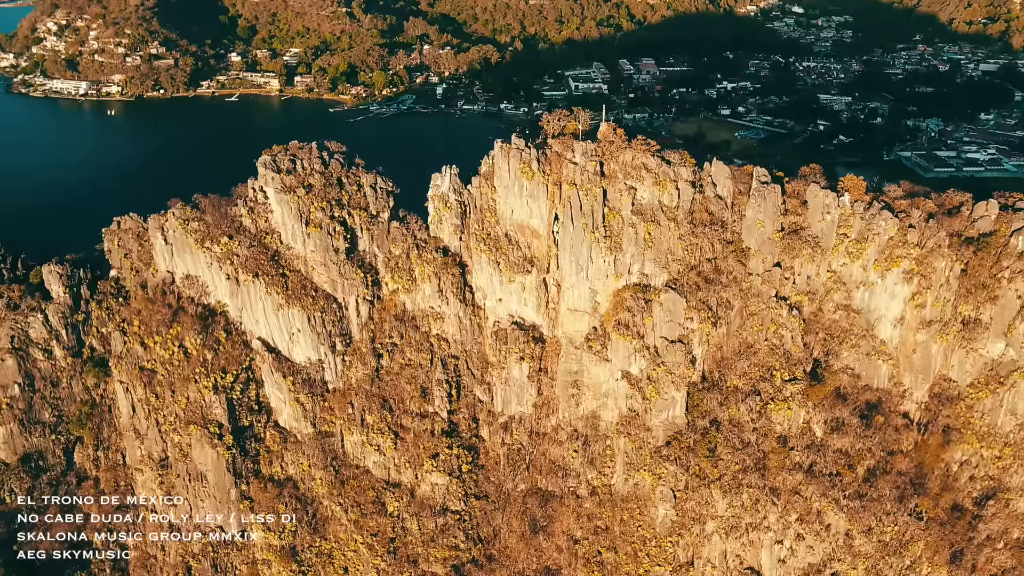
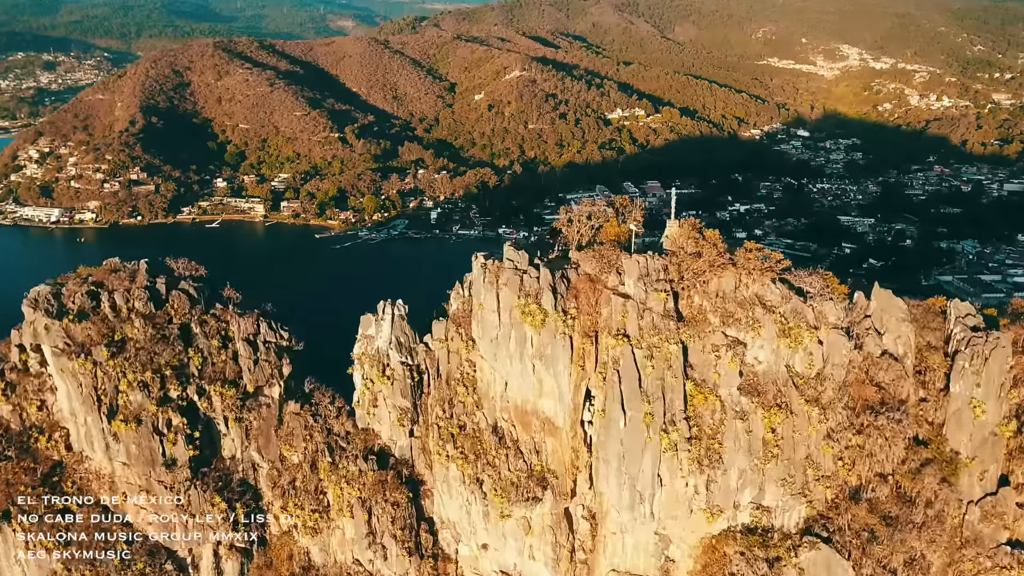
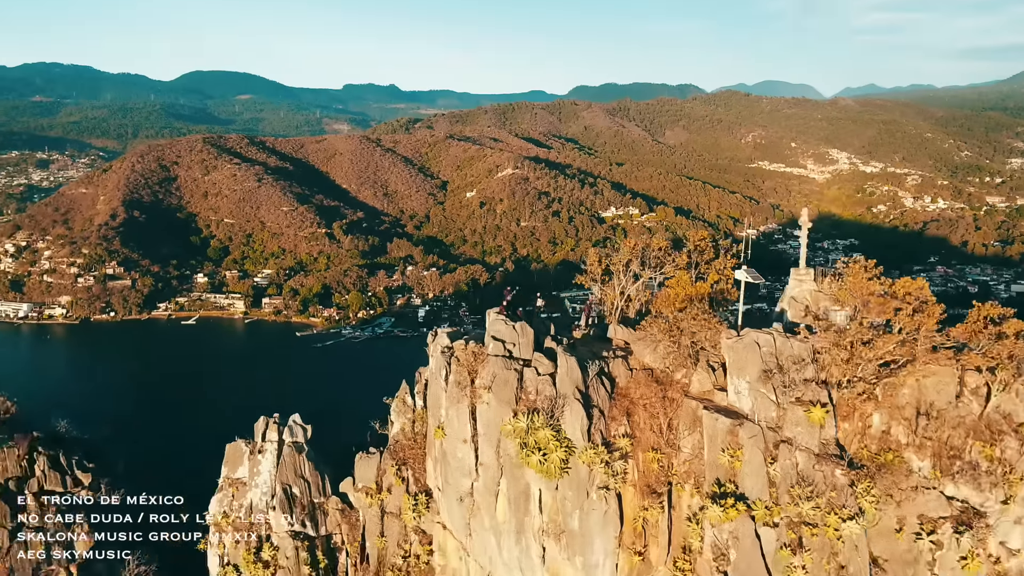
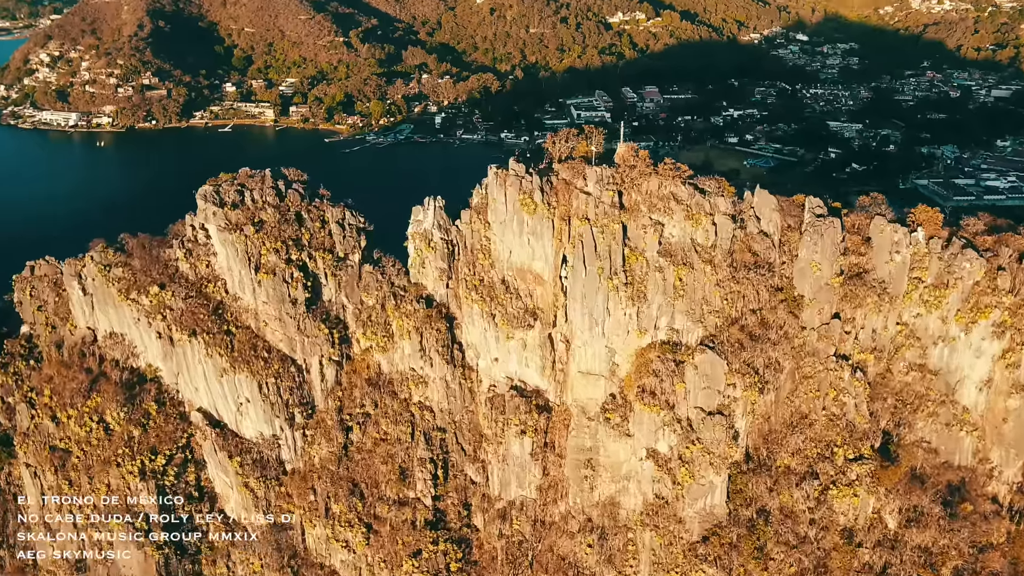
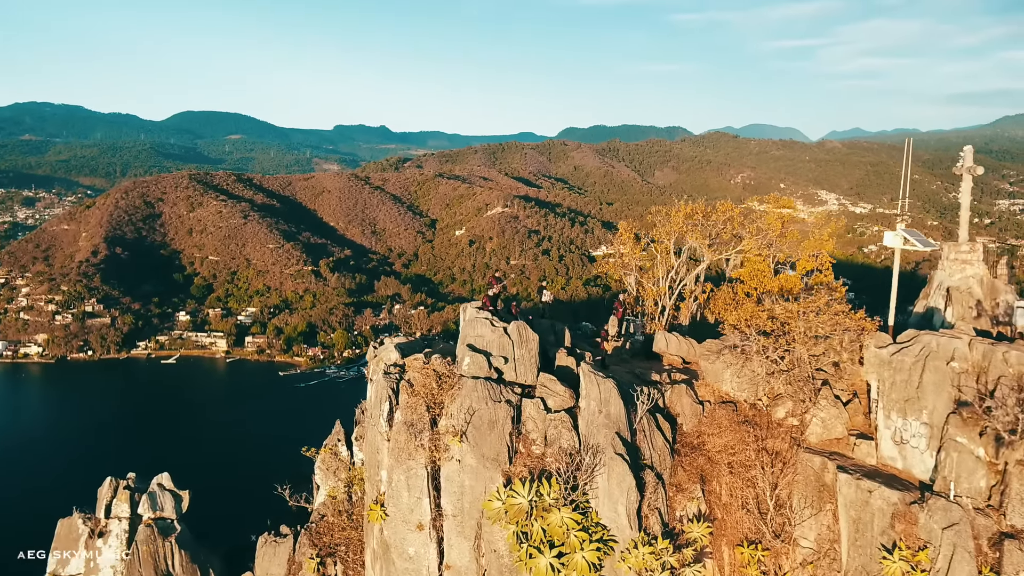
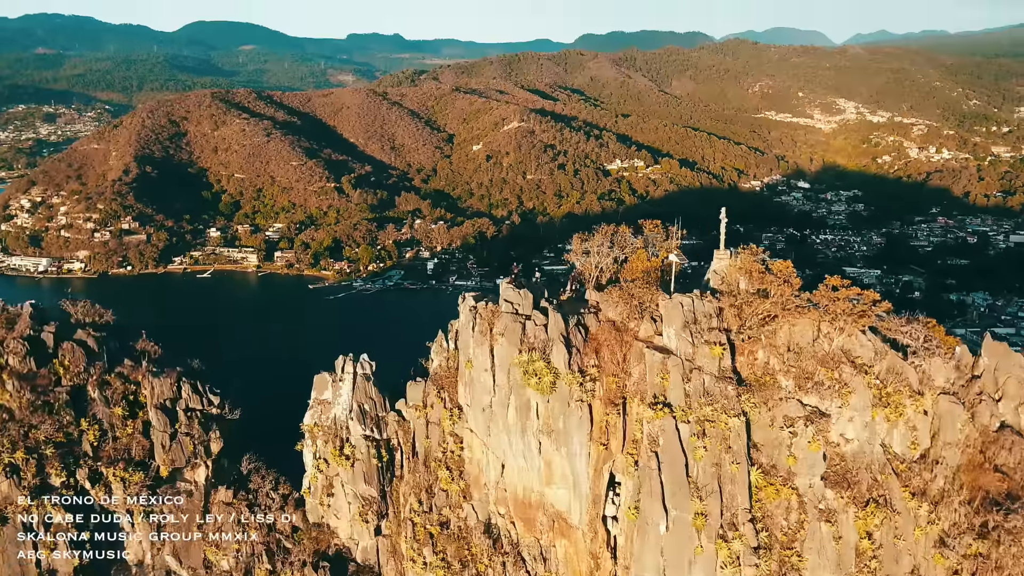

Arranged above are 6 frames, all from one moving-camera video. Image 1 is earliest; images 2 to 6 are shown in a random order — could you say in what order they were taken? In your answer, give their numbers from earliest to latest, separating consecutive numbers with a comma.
4, 2, 6, 3, 5
